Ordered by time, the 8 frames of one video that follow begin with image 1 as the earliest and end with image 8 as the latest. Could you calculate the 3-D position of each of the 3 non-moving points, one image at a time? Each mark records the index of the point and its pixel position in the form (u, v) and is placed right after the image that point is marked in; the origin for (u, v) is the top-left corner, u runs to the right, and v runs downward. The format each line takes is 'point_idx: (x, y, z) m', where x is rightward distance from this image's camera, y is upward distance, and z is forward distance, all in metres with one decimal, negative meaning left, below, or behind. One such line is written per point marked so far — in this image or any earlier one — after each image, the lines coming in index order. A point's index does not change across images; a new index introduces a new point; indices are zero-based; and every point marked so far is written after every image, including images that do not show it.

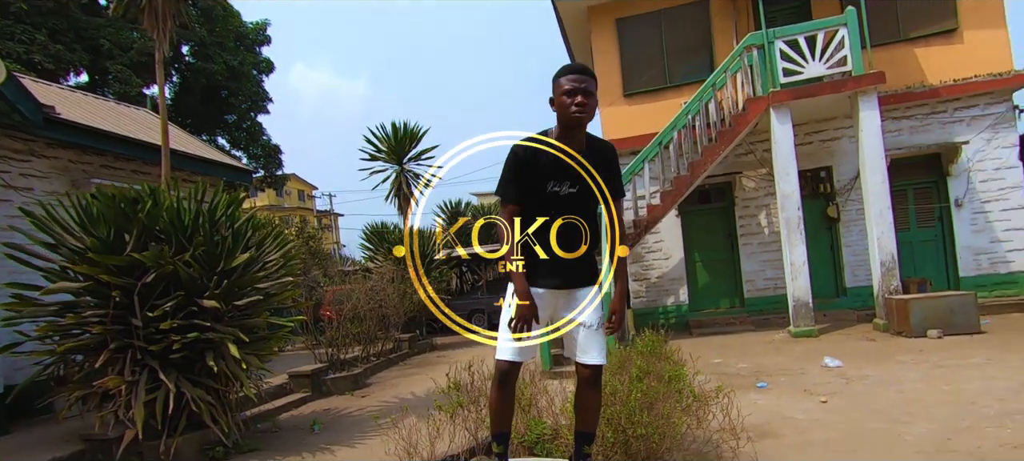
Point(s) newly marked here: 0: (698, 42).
0: (+4.0, +4.0, +11.7) m
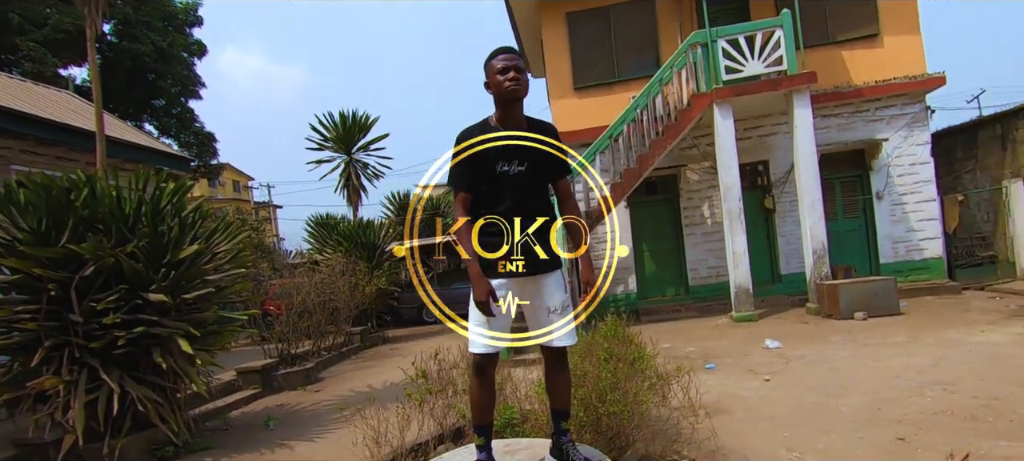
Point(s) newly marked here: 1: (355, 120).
0: (+2.9, +4.2, +12.0) m
1: (-3.6, +2.5, +12.5) m
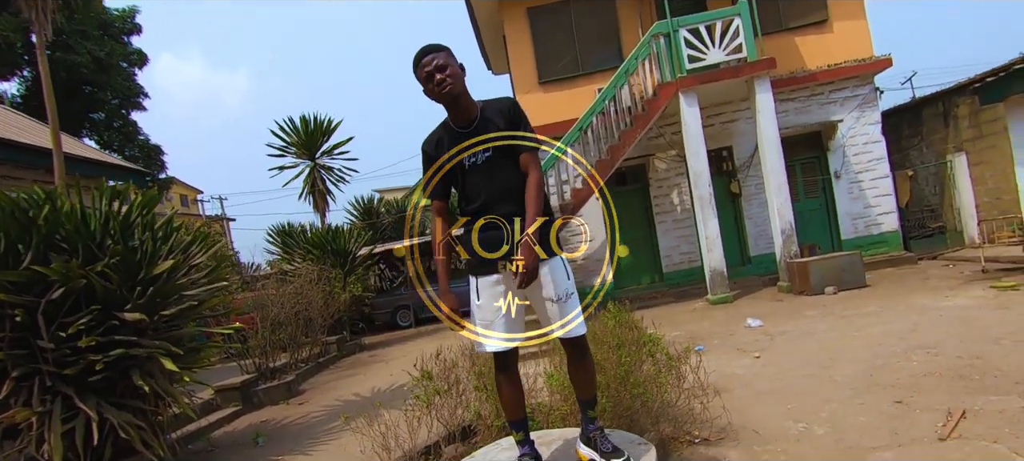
0: (+2.1, +4.4, +12.2) m
1: (-4.3, +2.4, +12.1) m
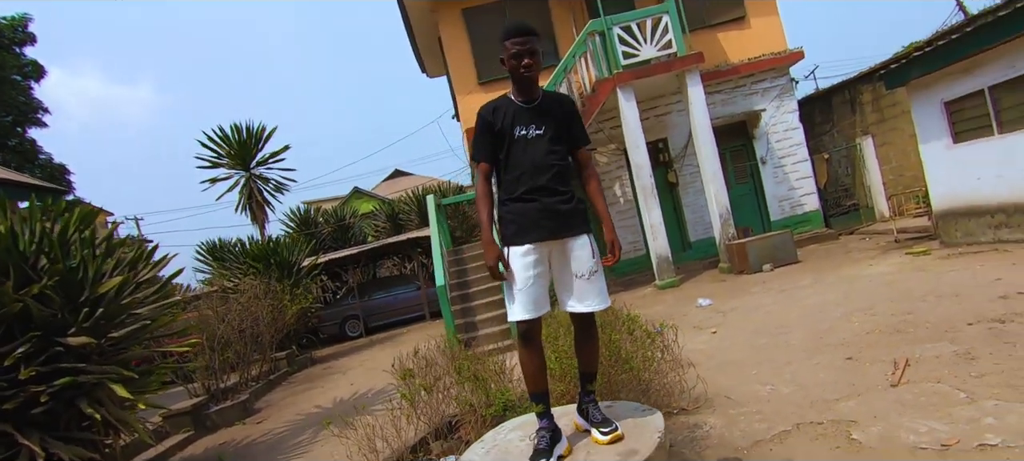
0: (+0.7, +4.5, +12.4) m
1: (-5.5, +2.1, +11.6) m
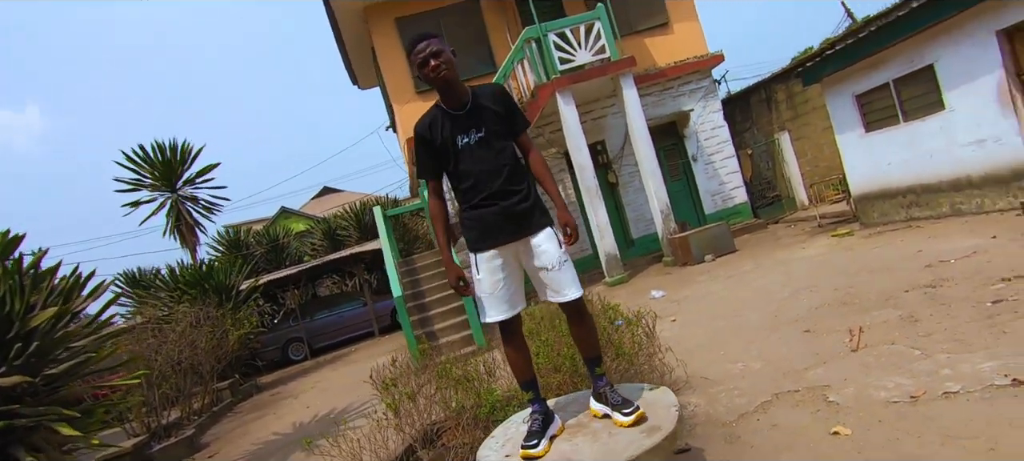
0: (-0.8, +4.4, +12.5) m
1: (-6.7, +1.6, +10.9) m
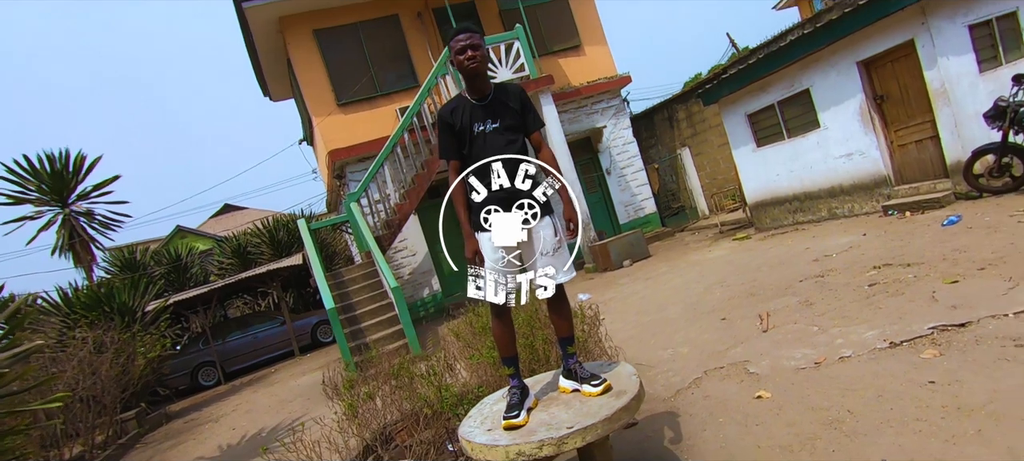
0: (-2.6, +4.1, +12.6) m
1: (-8.1, +1.2, +10.0) m
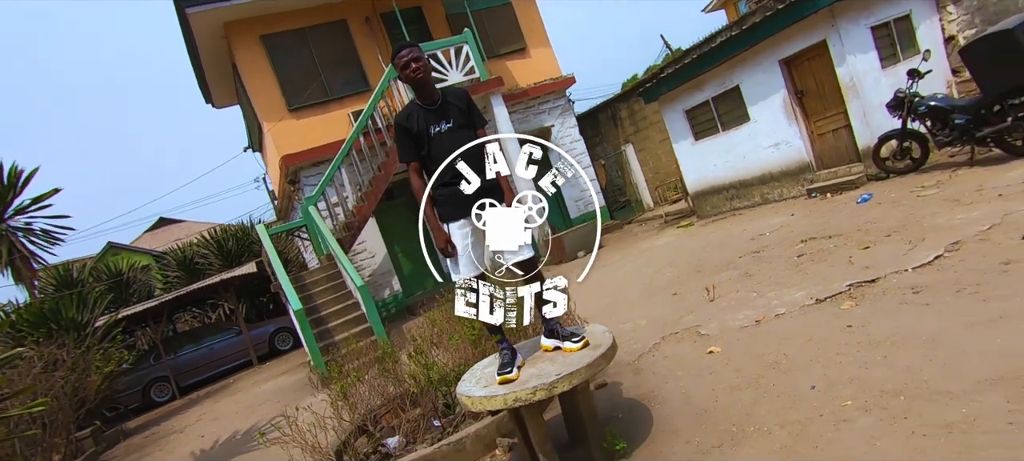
0: (-3.8, +4.0, +12.7) m
1: (-8.9, +0.9, +9.5) m
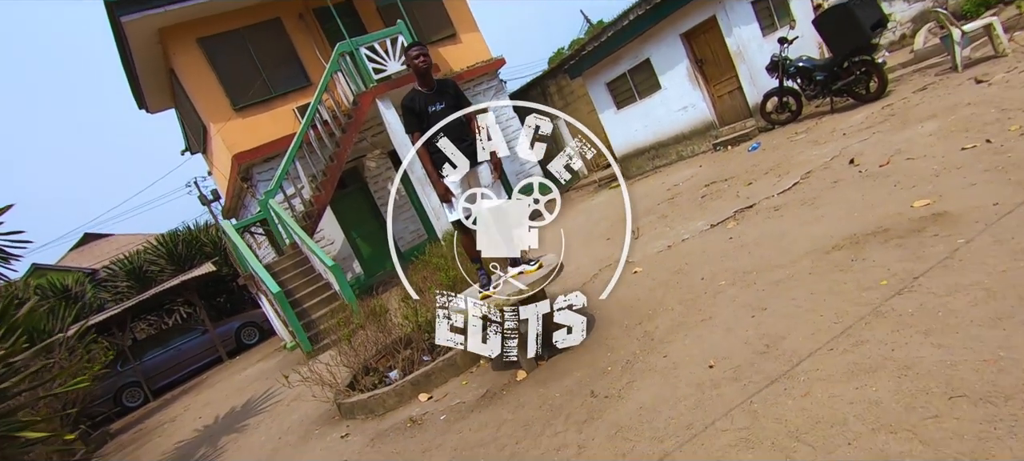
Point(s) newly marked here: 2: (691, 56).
0: (-5.4, +4.2, +13.1) m
1: (-9.8, +0.6, +9.6) m
2: (+3.3, +3.1, +9.9) m
